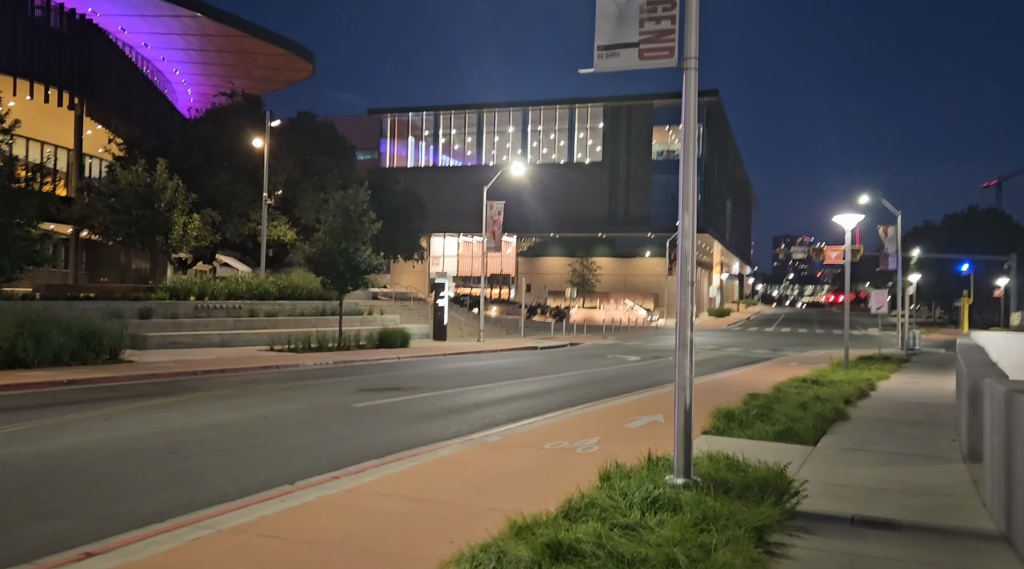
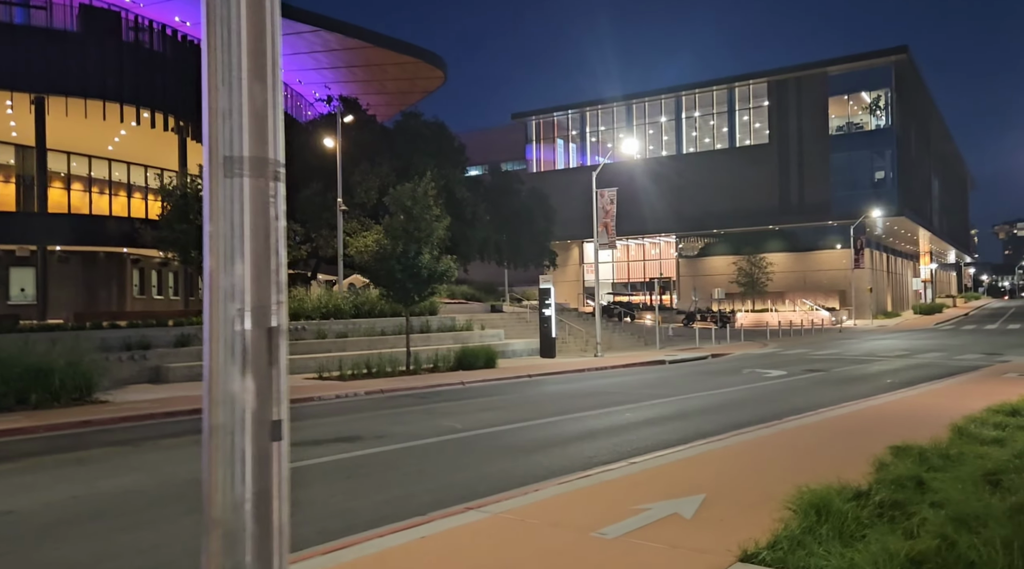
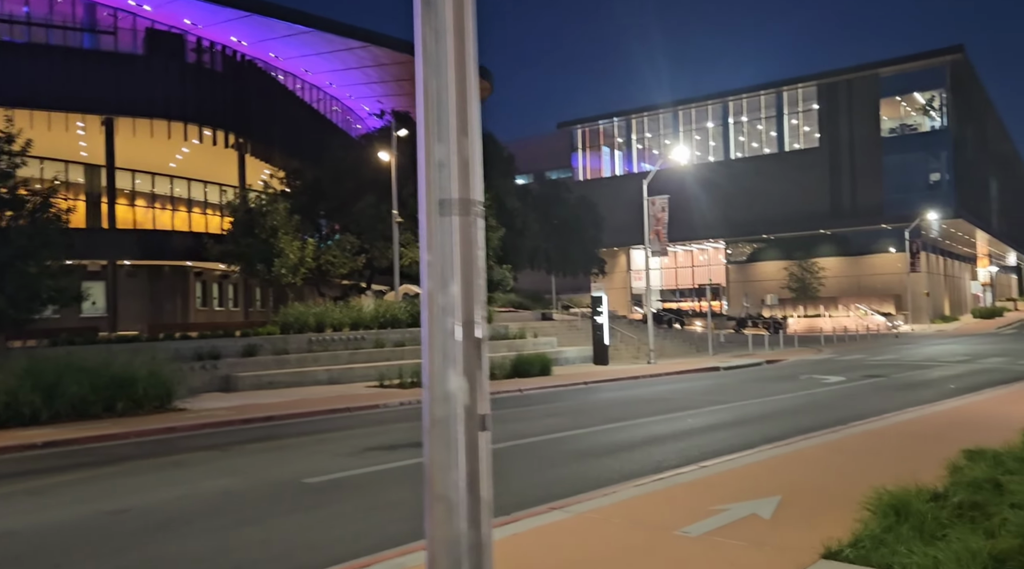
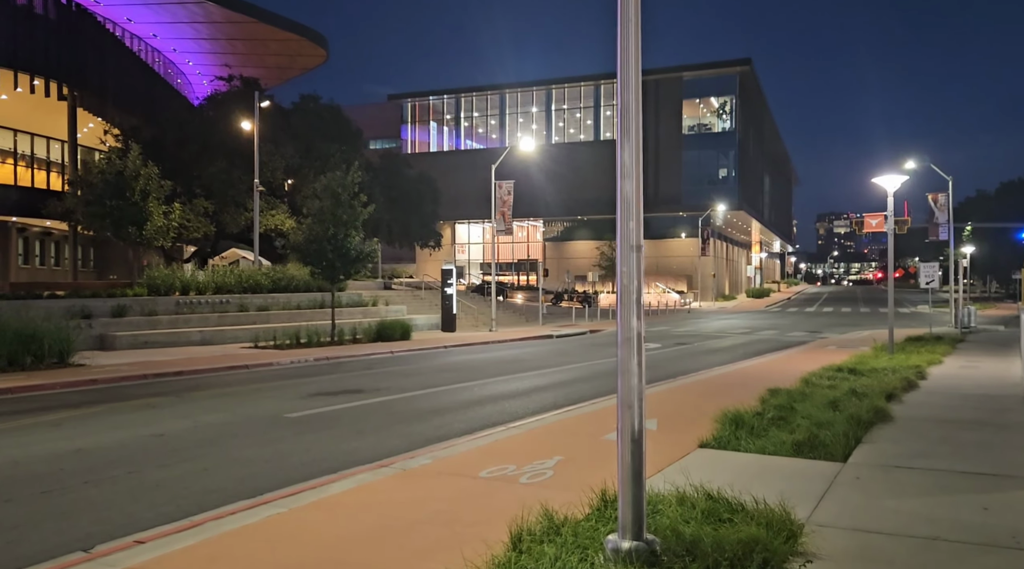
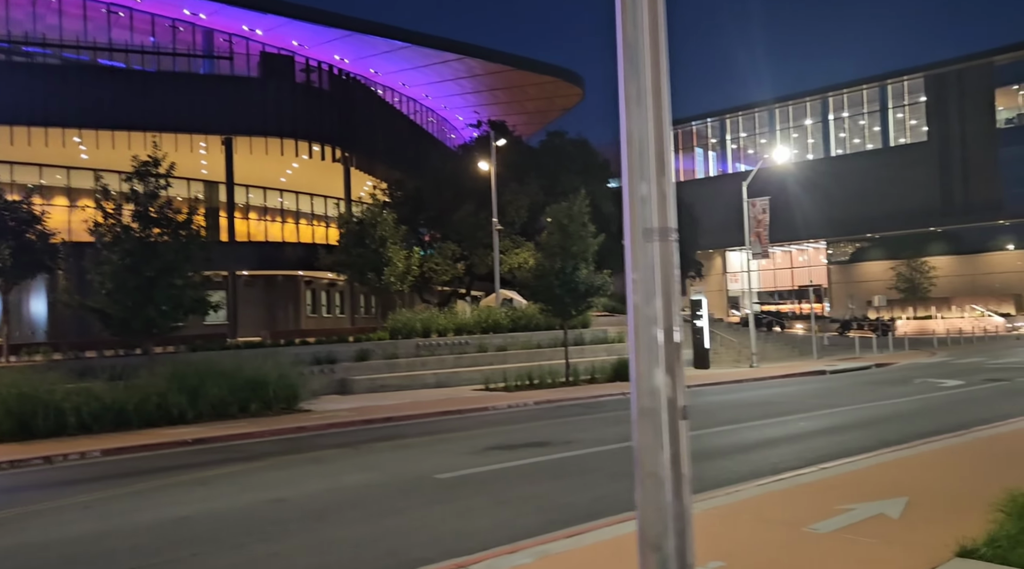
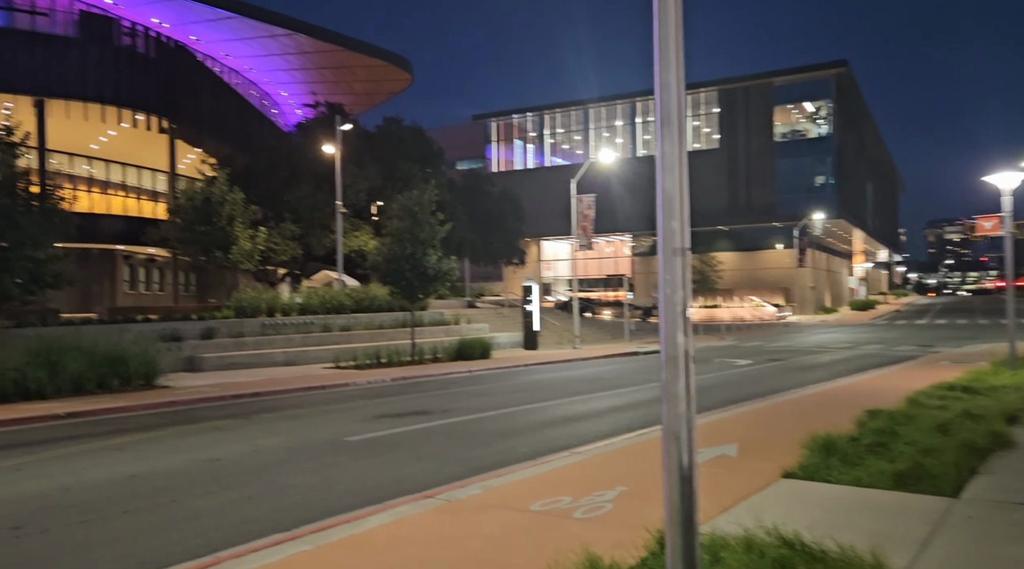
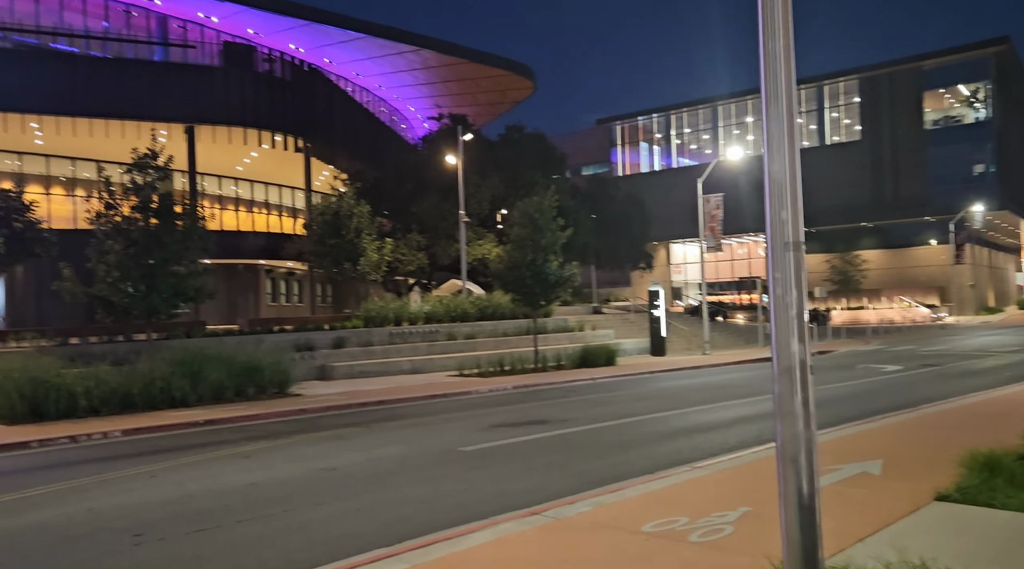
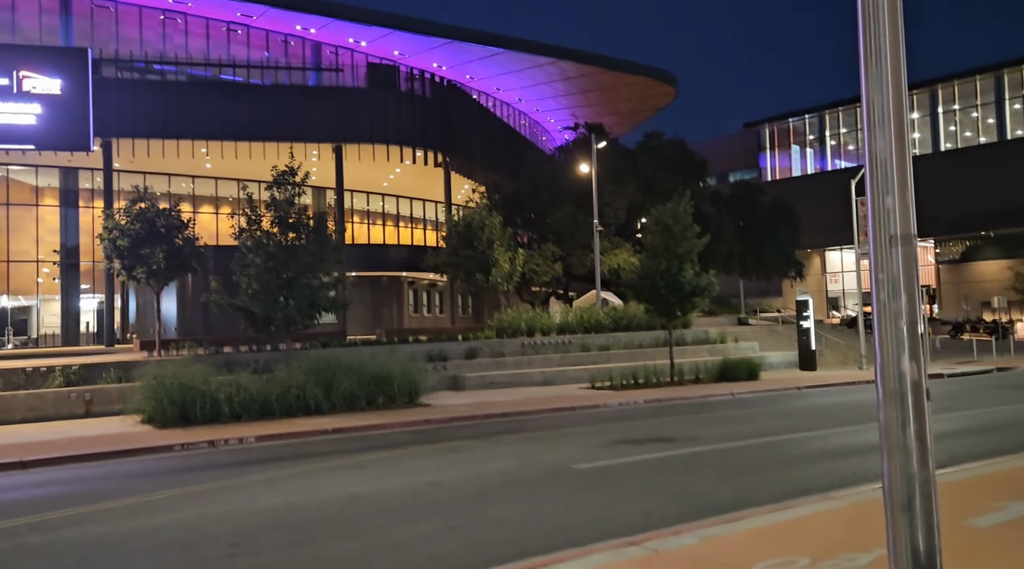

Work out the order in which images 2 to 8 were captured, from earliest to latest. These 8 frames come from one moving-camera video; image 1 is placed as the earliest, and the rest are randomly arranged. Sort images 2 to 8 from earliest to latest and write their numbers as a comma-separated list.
4, 6, 7, 8, 5, 3, 2
